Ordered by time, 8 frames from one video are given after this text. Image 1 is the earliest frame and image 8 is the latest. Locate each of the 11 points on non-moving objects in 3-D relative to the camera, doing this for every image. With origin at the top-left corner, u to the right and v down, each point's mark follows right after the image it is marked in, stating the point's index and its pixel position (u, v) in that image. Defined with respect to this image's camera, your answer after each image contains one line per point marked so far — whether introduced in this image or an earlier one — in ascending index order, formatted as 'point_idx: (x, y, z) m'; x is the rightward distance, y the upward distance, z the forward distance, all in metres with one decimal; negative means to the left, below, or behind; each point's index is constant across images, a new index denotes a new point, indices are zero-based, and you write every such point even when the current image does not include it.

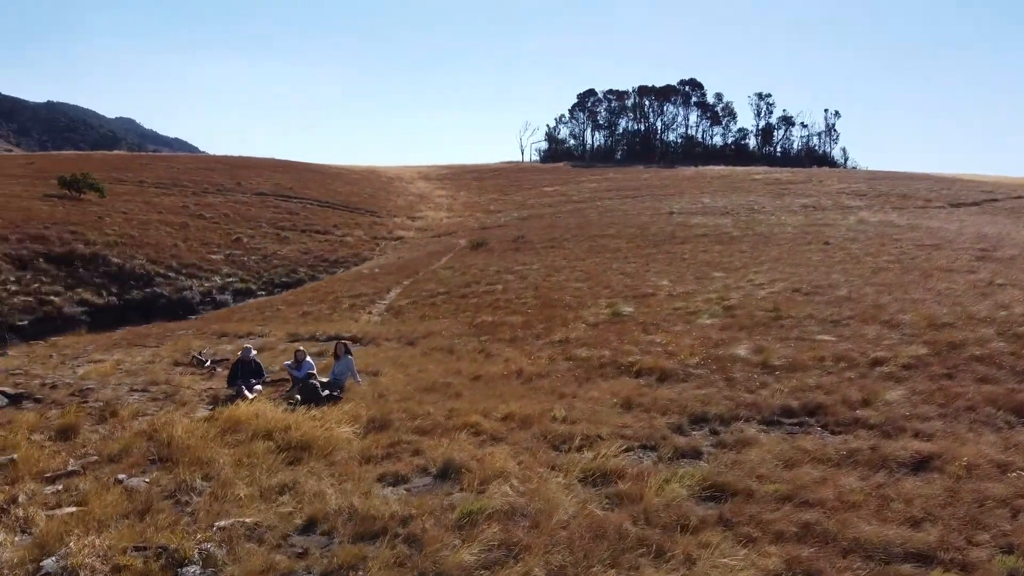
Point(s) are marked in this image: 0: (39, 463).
0: (-4.8, -1.8, +8.4) m
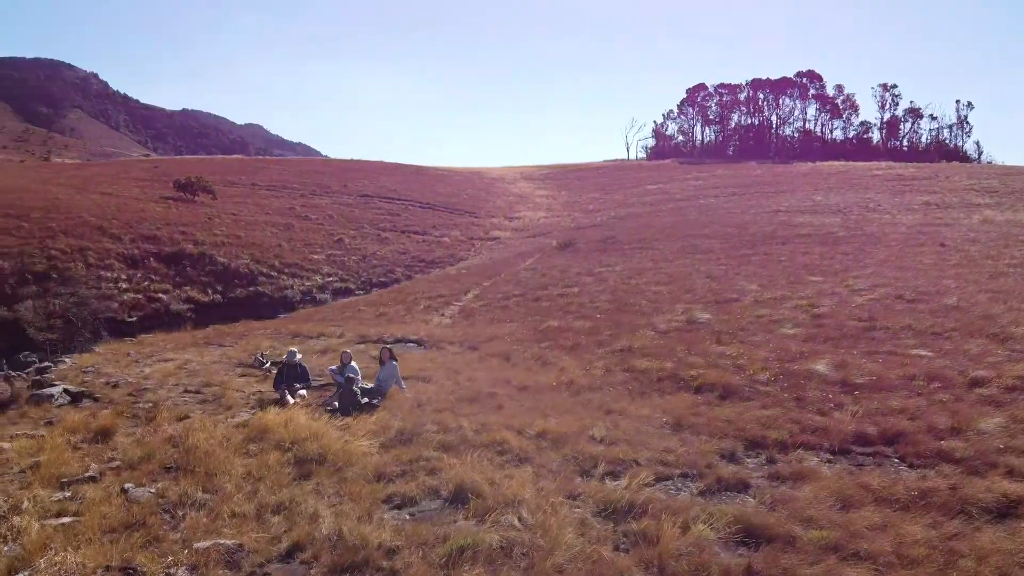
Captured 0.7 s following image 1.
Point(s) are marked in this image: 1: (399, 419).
0: (-4.6, -1.8, +8.3) m
1: (-1.4, -1.6, +9.8) m
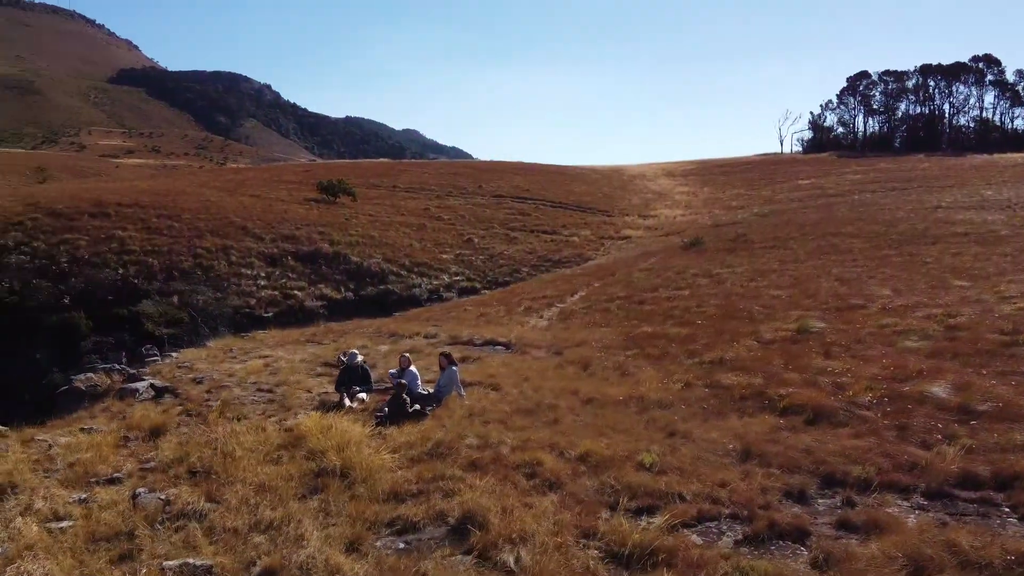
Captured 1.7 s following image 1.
0: (-4.2, -1.8, +8.3) m
1: (-0.8, -1.6, +9.1) m
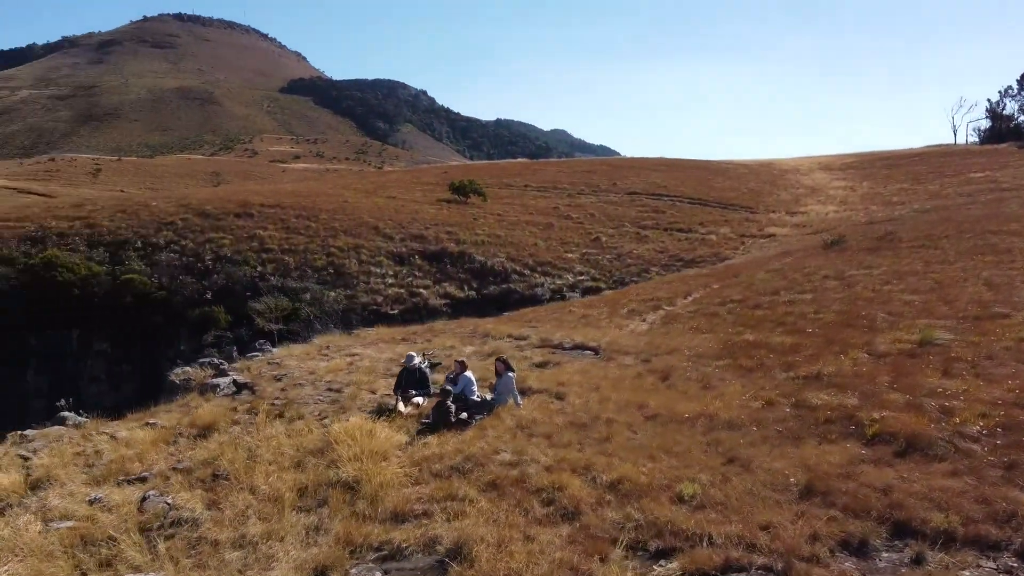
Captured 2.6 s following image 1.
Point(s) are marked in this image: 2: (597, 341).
0: (-3.9, -1.8, +8.3) m
1: (-0.3, -1.6, +8.5) m
2: (+1.6, -1.0, +15.5) m
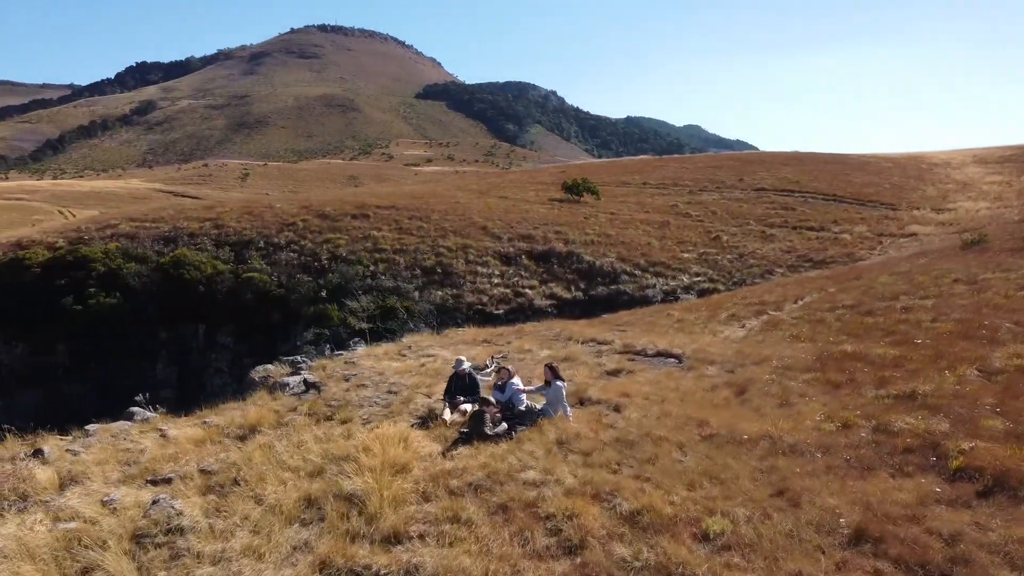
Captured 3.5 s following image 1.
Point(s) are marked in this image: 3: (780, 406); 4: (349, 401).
0: (-3.5, -1.8, +8.3) m
1: (0.0, -1.6, +7.9) m
2: (+3.1, -1.1, +14.5) m
3: (+3.1, -1.4, +9.5) m
4: (-2.3, -1.6, +11.3) m
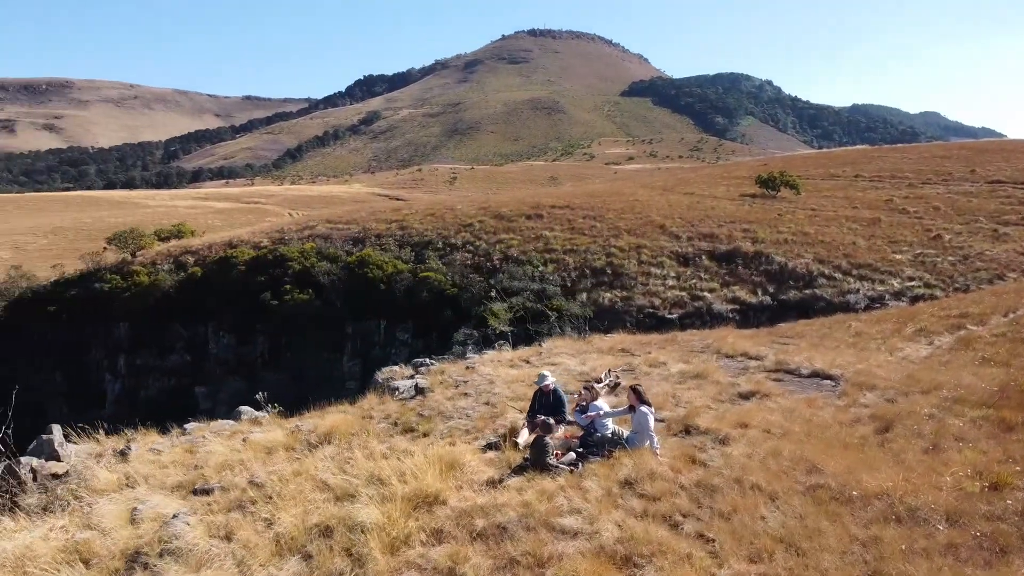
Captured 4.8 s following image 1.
0: (-2.9, -1.8, +8.1) m
1: (+0.4, -1.7, +6.8) m
2: (+5.1, -1.2, +12.4) m
3: (+3.9, -1.5, +7.6) m
4: (-0.9, -1.6, +10.7) m
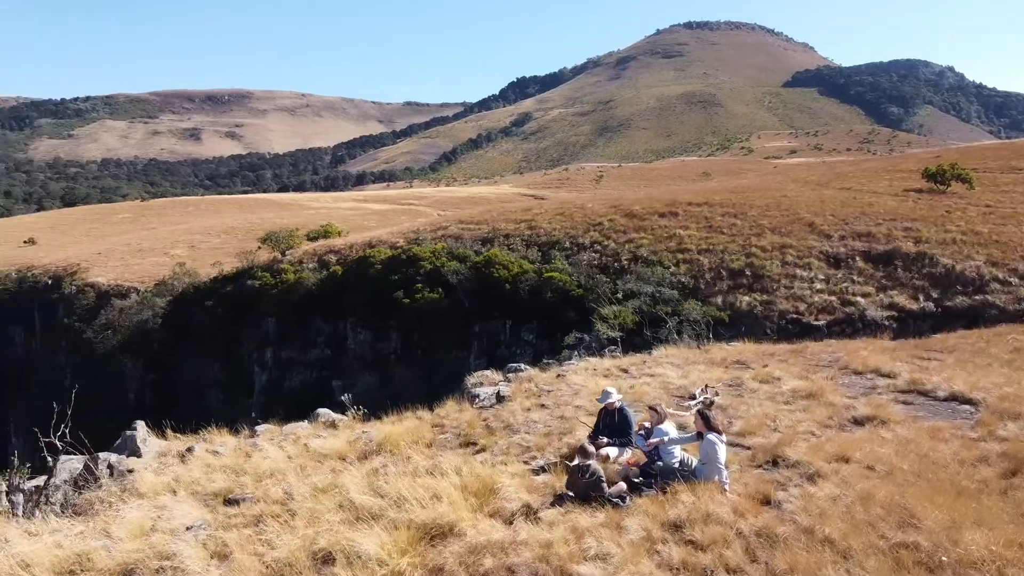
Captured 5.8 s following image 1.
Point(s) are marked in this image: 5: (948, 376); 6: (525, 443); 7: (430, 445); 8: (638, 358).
0: (-2.4, -1.9, +7.8) m
1: (+0.6, -1.8, +5.9) m
2: (+6.2, -1.3, +10.6) m
3: (+4.1, -1.6, +6.0) m
4: (0.0, -1.7, +10.0) m
5: (+6.3, -1.3, +11.7) m
6: (+0.2, -1.7, +8.9) m
7: (-0.9, -1.8, +9.1) m
8: (+2.4, -1.3, +14.9) m
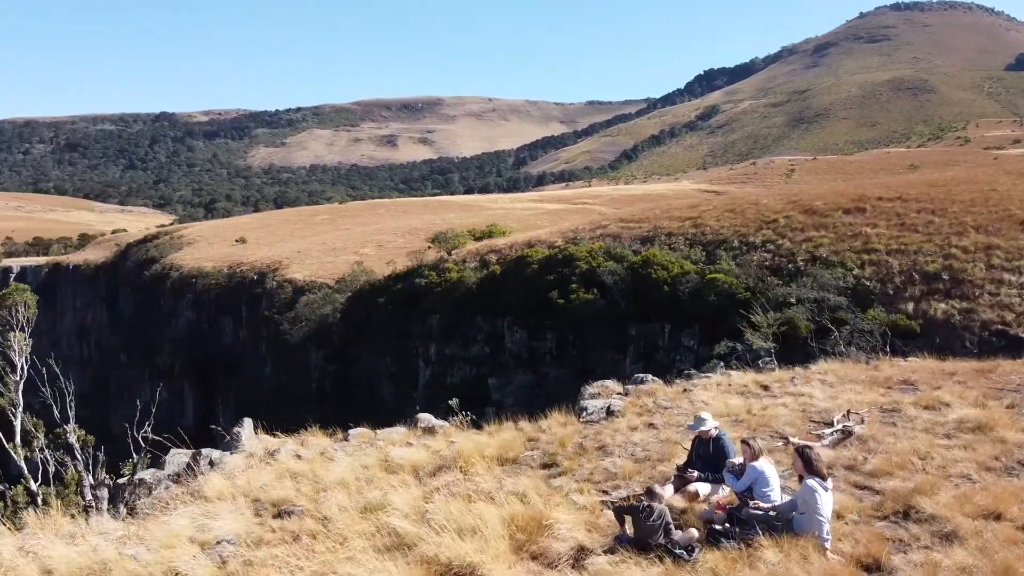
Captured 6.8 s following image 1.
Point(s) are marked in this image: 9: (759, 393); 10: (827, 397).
0: (-1.8, -1.9, +7.4) m
1: (+0.7, -1.9, +4.9) m
2: (+7.3, -1.5, +8.1) m
3: (+4.2, -1.7, +4.2) m
4: (+1.1, -1.7, +9.0) m
5: (+7.7, -1.4, +9.2) m
6: (+1.1, -1.8, +7.9) m
7: (0.0, -1.8, +8.3) m
8: (+4.6, -1.4, +13.3) m
9: (+3.6, -1.5, +11.5) m
10: (+4.4, -1.5, +11.1) m
